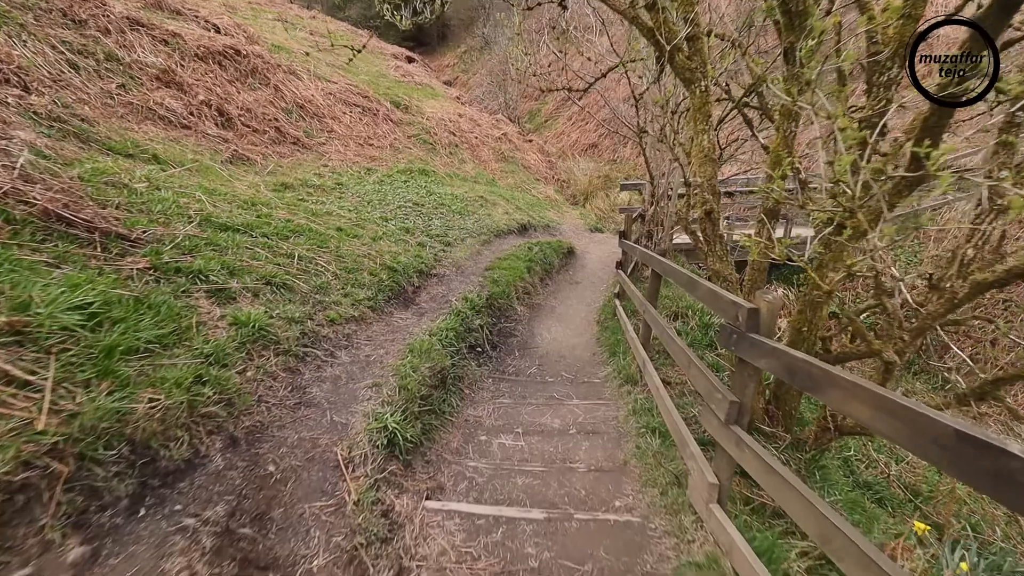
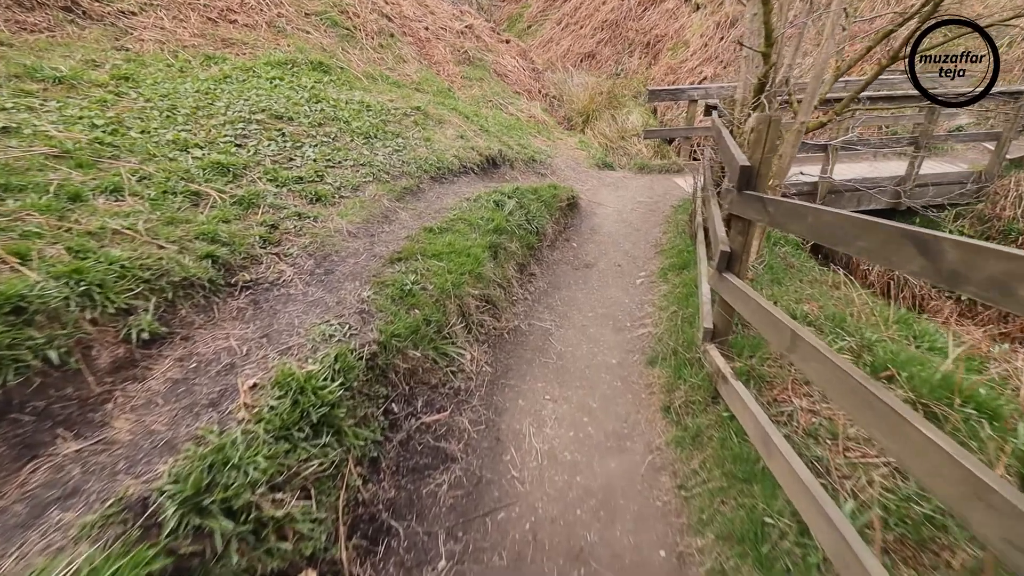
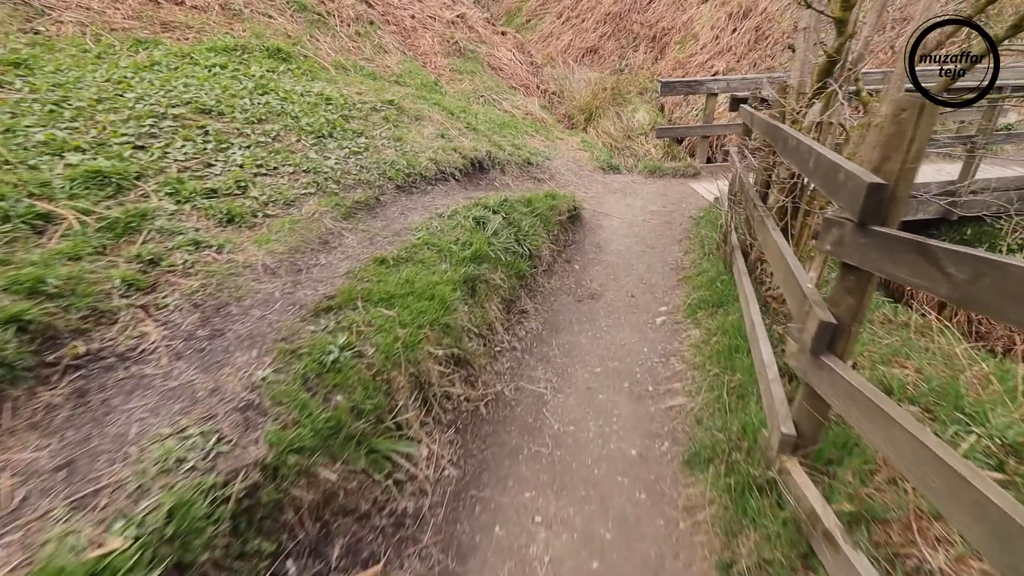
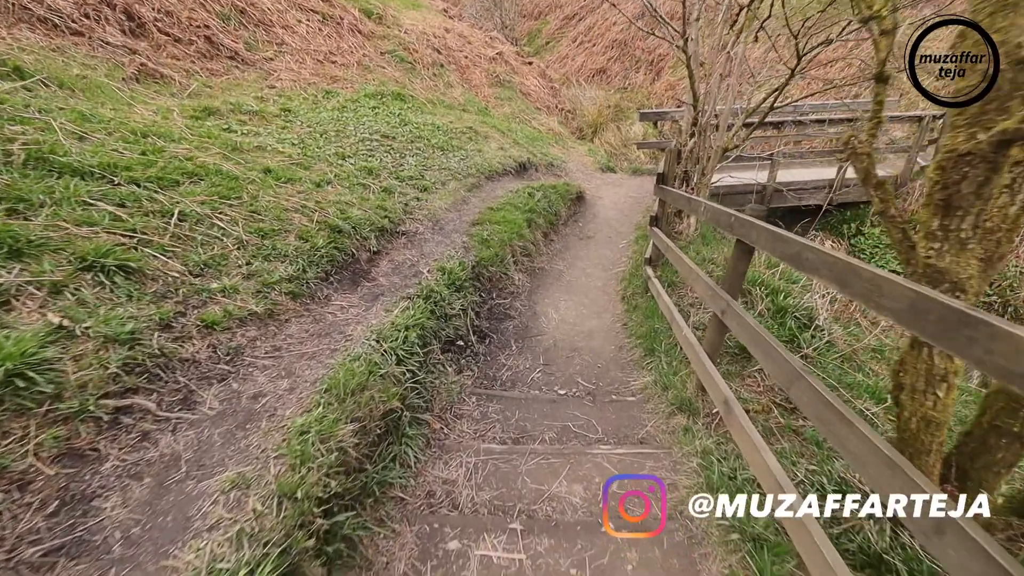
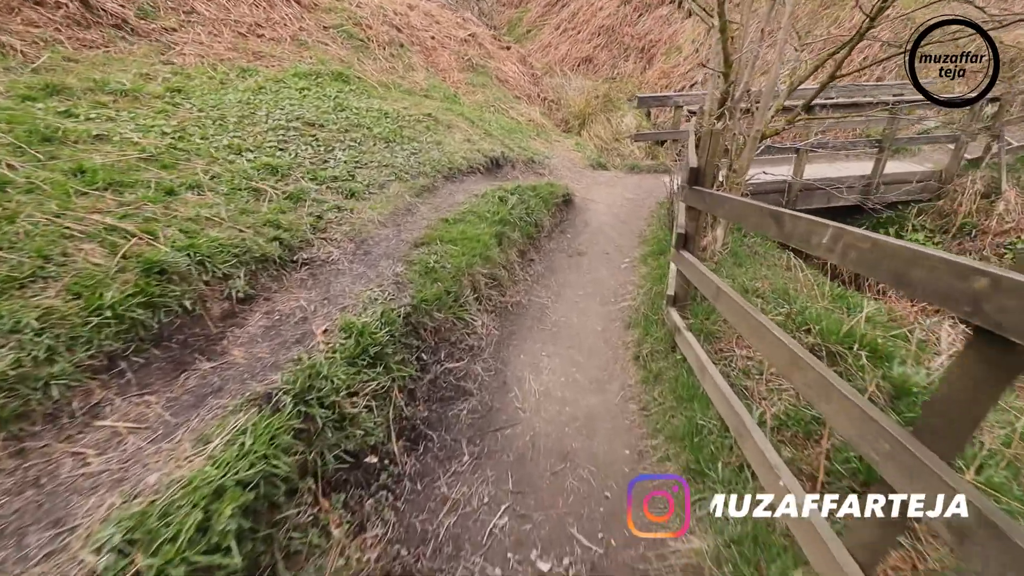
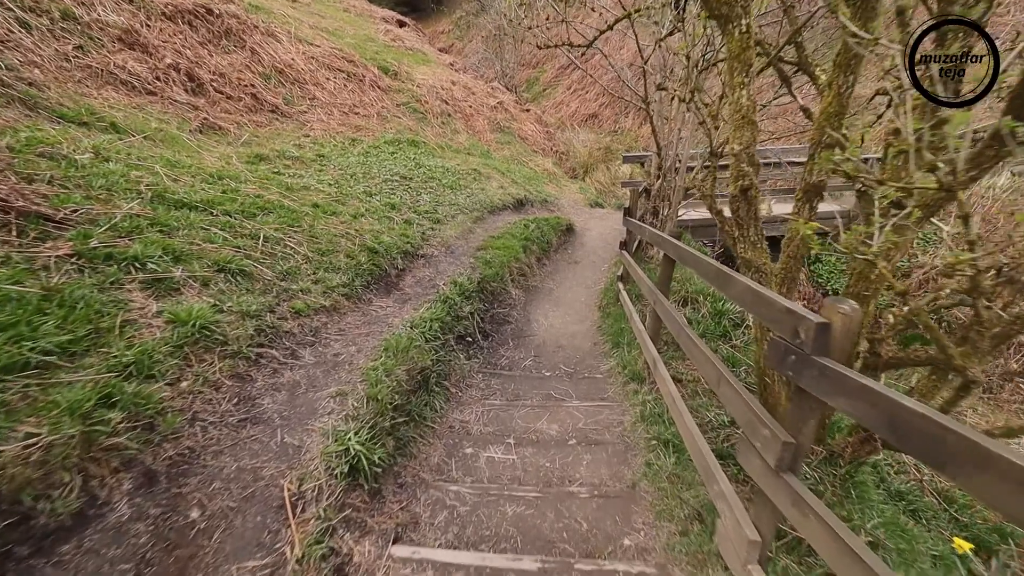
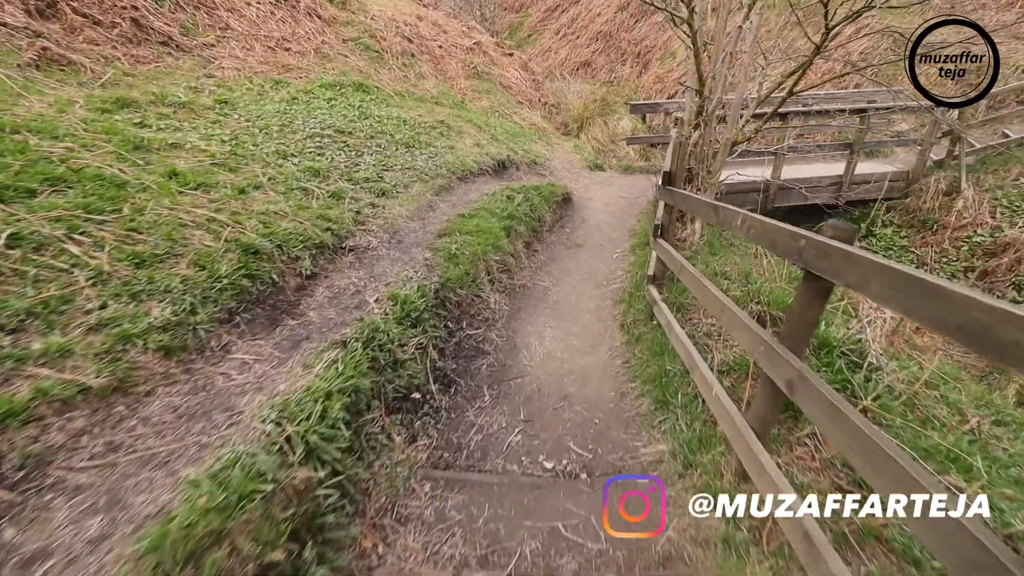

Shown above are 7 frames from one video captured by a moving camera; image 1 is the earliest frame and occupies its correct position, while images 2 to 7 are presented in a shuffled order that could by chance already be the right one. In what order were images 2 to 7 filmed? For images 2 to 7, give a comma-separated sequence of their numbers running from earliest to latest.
6, 4, 7, 5, 2, 3
